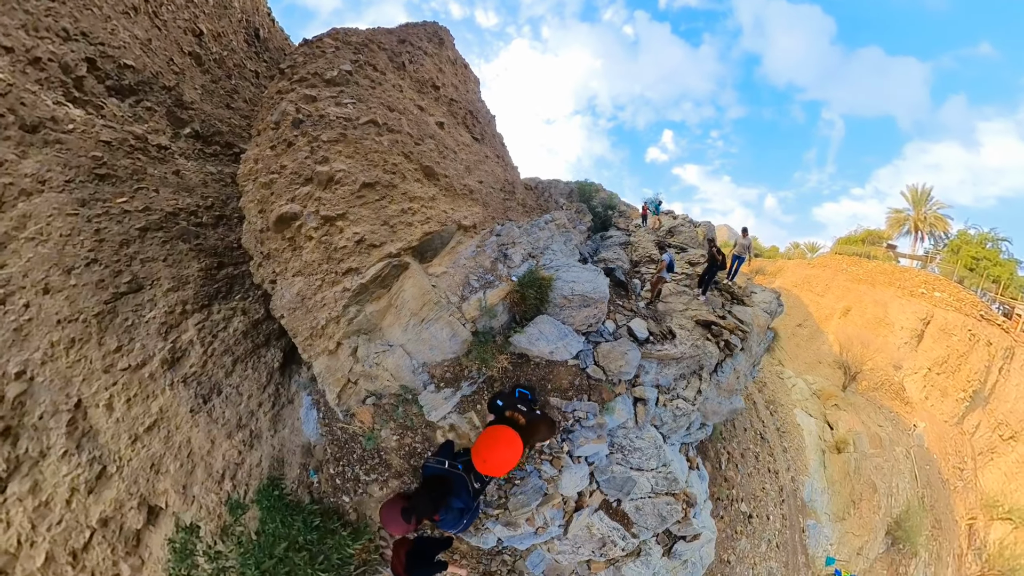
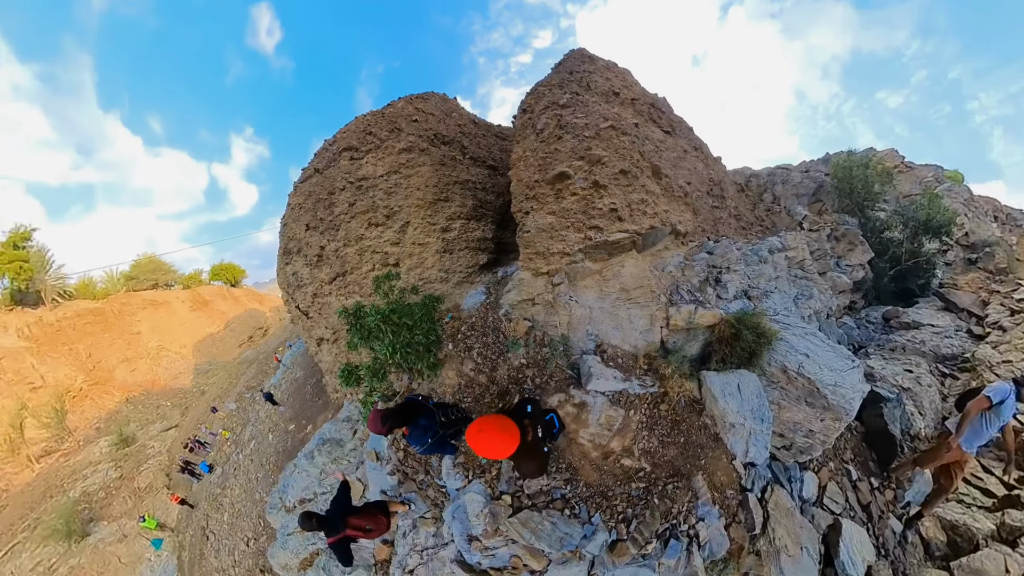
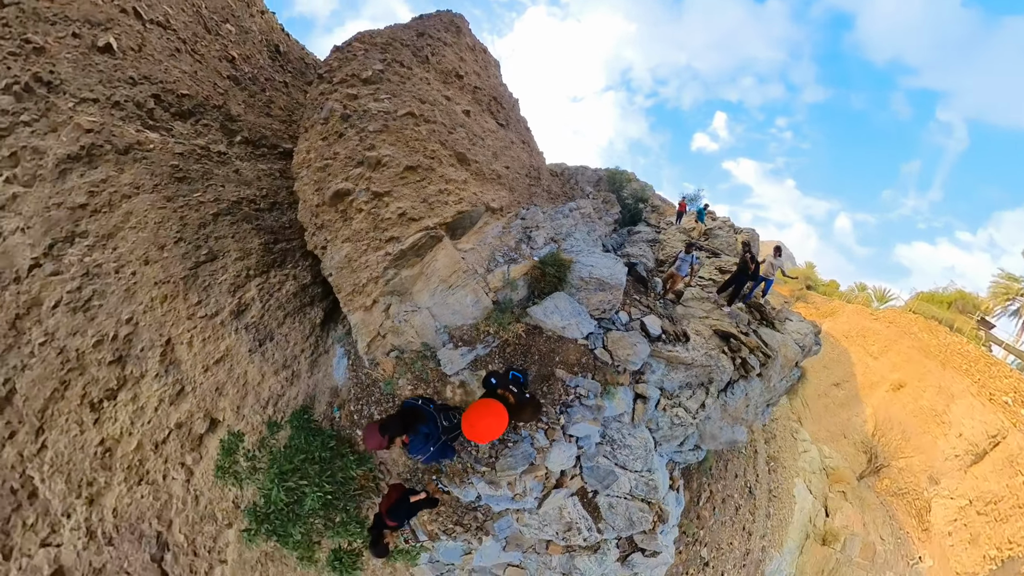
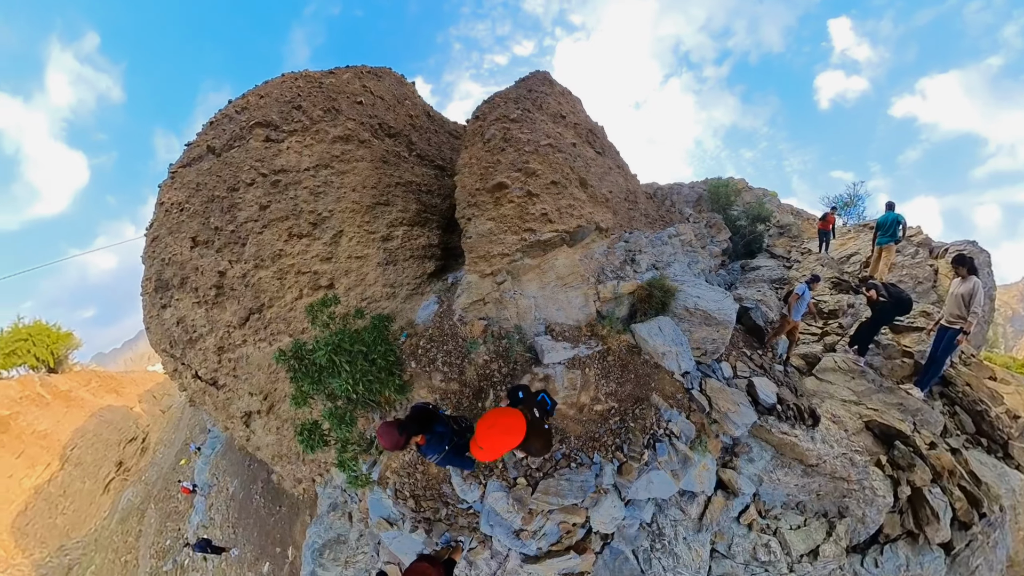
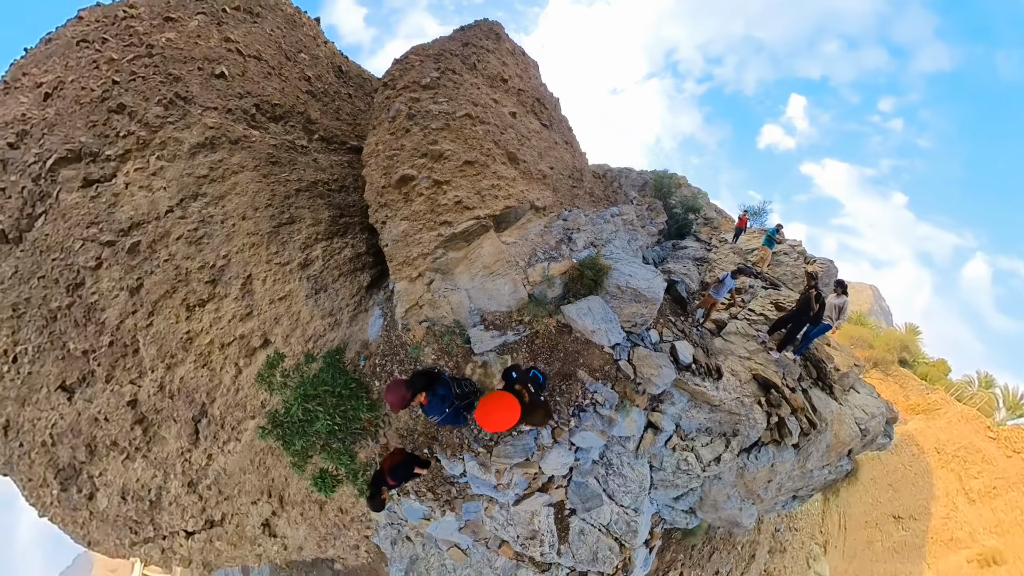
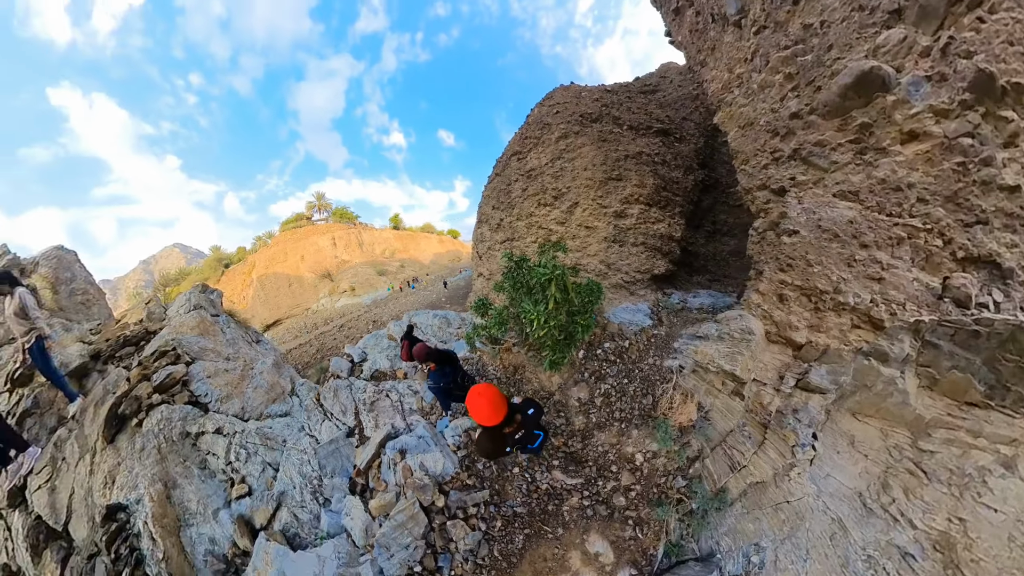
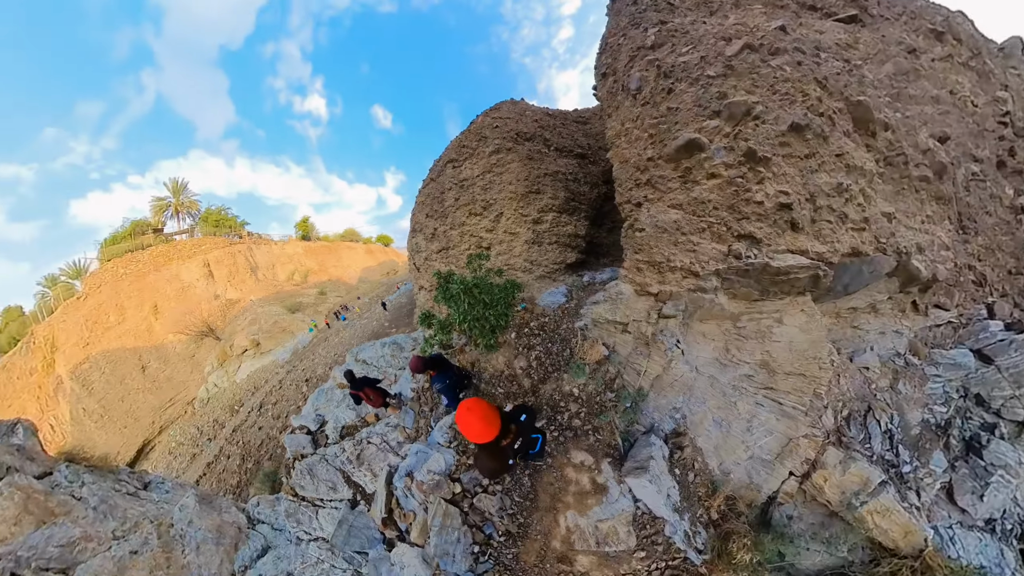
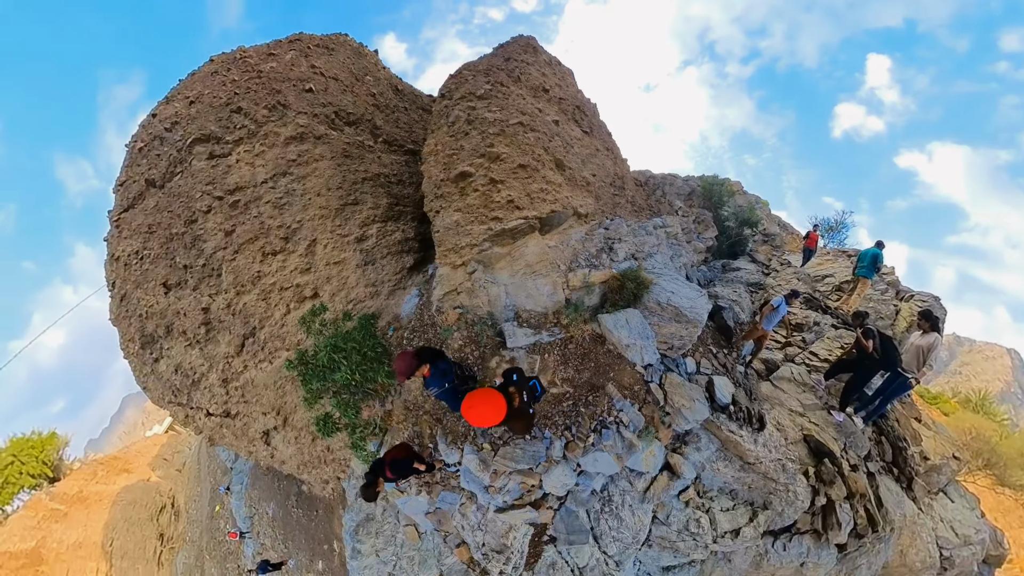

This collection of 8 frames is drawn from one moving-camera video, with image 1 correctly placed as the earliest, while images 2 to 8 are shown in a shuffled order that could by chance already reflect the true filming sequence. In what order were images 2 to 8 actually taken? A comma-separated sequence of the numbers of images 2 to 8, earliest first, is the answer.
3, 5, 8, 4, 2, 7, 6
